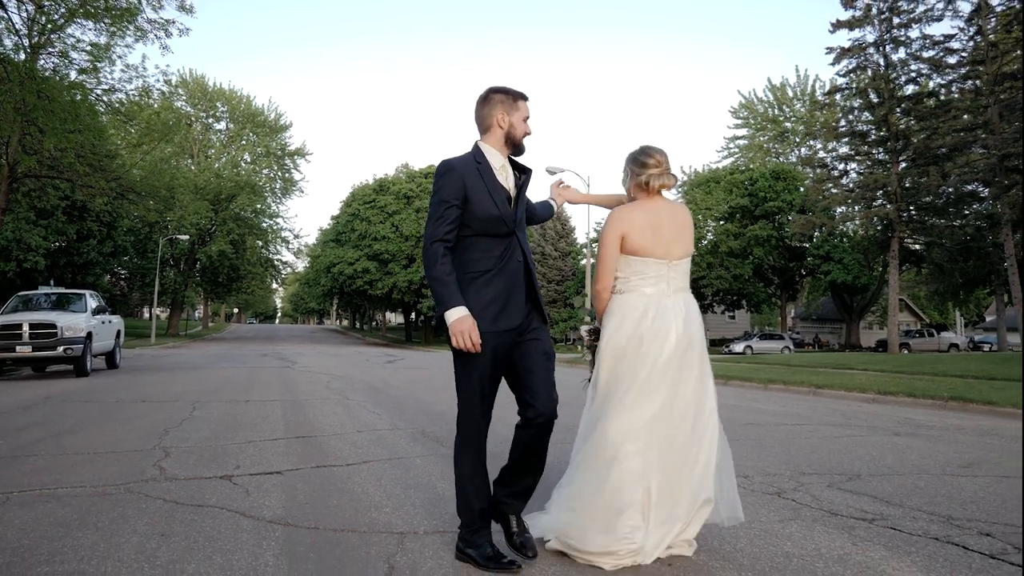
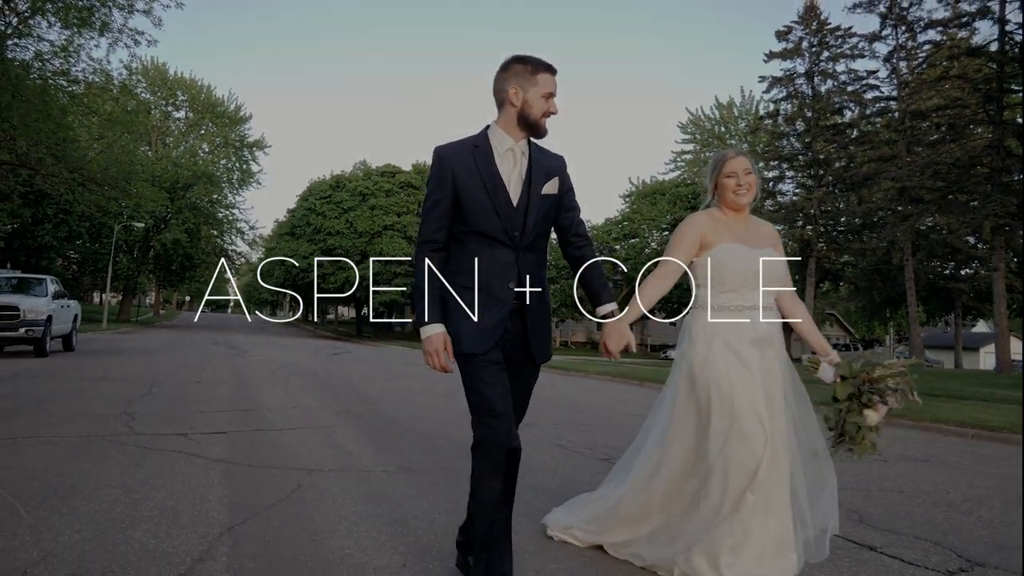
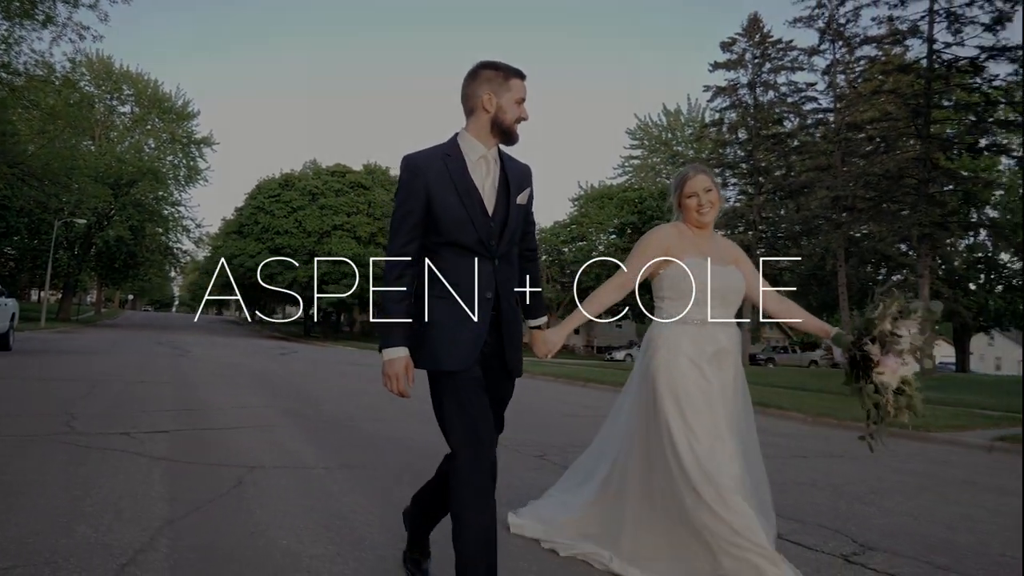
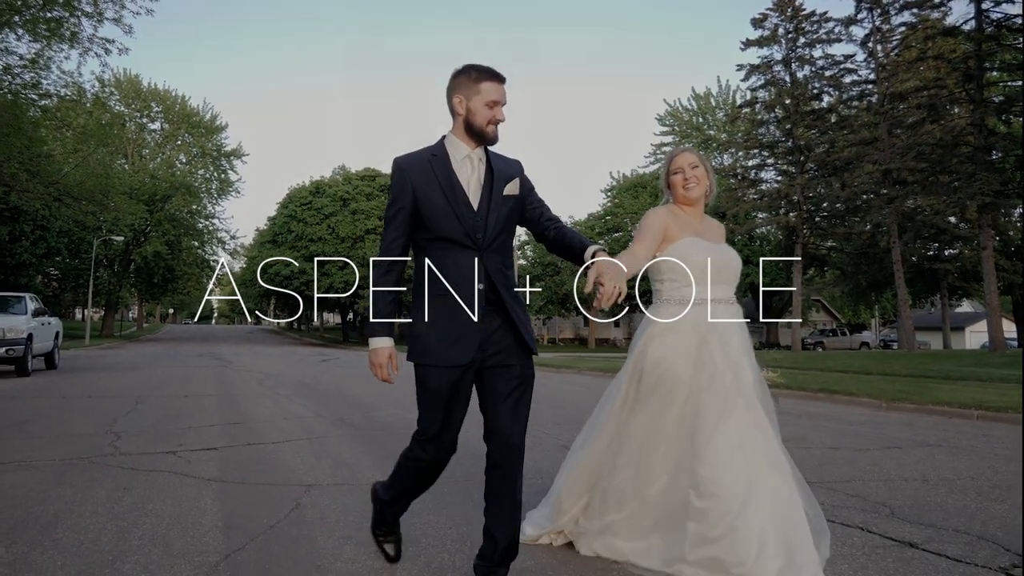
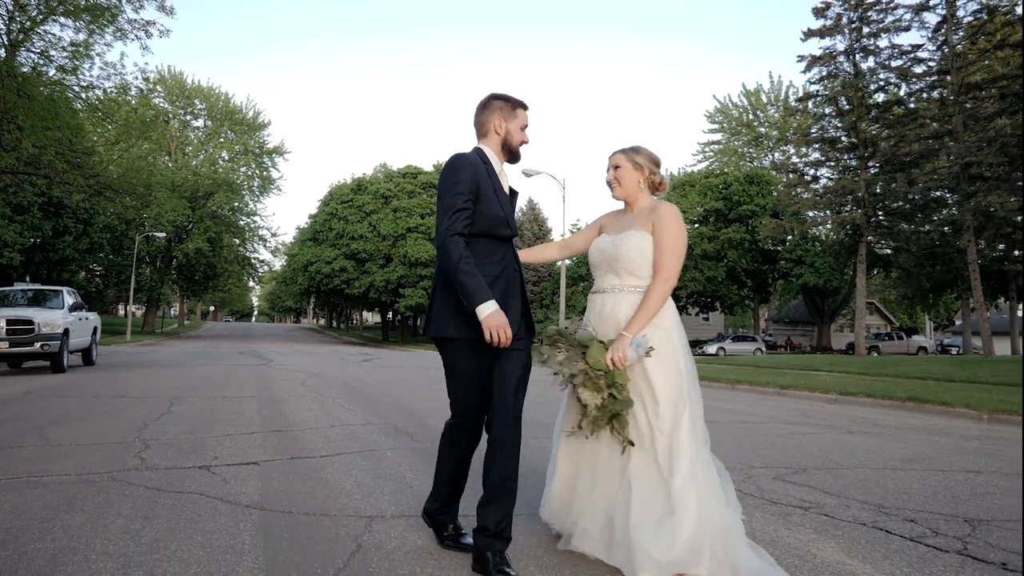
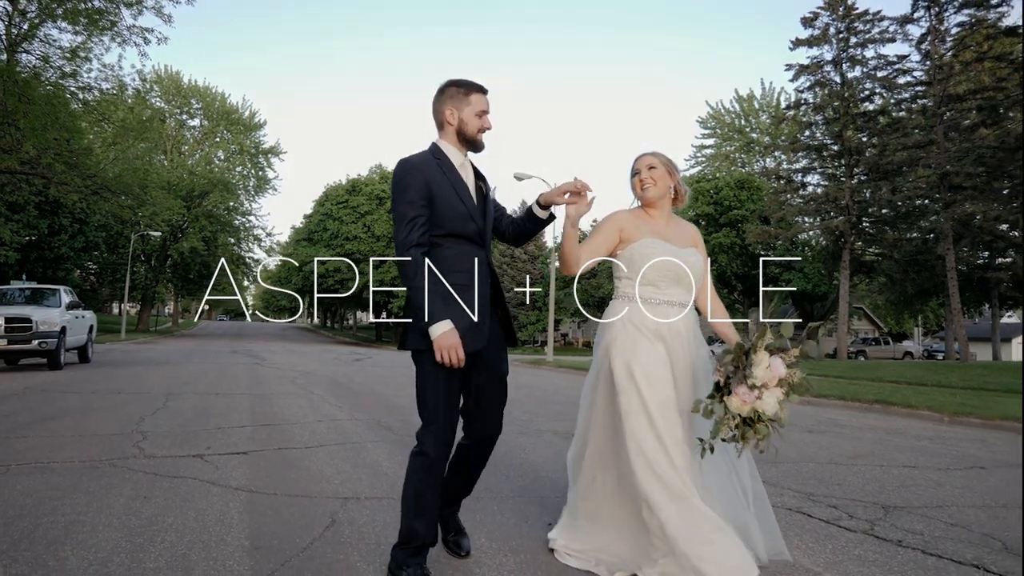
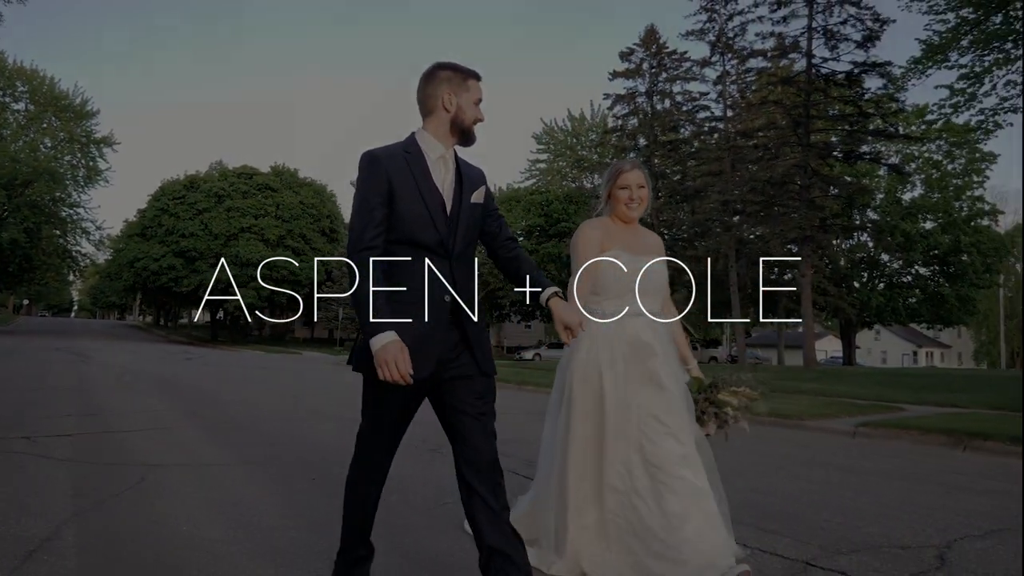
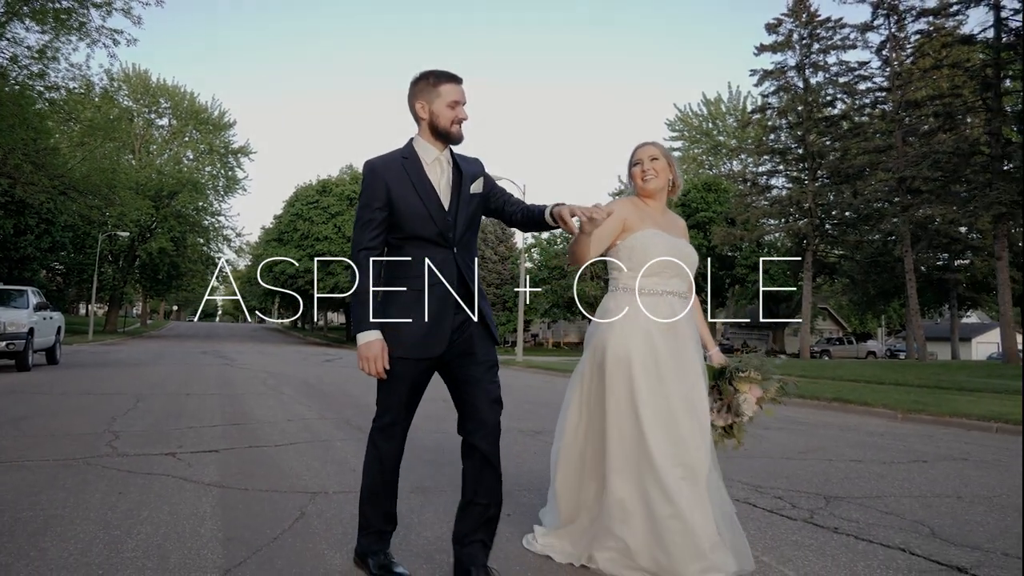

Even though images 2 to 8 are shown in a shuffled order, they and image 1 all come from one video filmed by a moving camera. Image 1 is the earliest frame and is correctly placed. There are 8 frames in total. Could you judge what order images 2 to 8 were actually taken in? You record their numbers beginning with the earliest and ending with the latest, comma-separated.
5, 6, 8, 4, 2, 3, 7
